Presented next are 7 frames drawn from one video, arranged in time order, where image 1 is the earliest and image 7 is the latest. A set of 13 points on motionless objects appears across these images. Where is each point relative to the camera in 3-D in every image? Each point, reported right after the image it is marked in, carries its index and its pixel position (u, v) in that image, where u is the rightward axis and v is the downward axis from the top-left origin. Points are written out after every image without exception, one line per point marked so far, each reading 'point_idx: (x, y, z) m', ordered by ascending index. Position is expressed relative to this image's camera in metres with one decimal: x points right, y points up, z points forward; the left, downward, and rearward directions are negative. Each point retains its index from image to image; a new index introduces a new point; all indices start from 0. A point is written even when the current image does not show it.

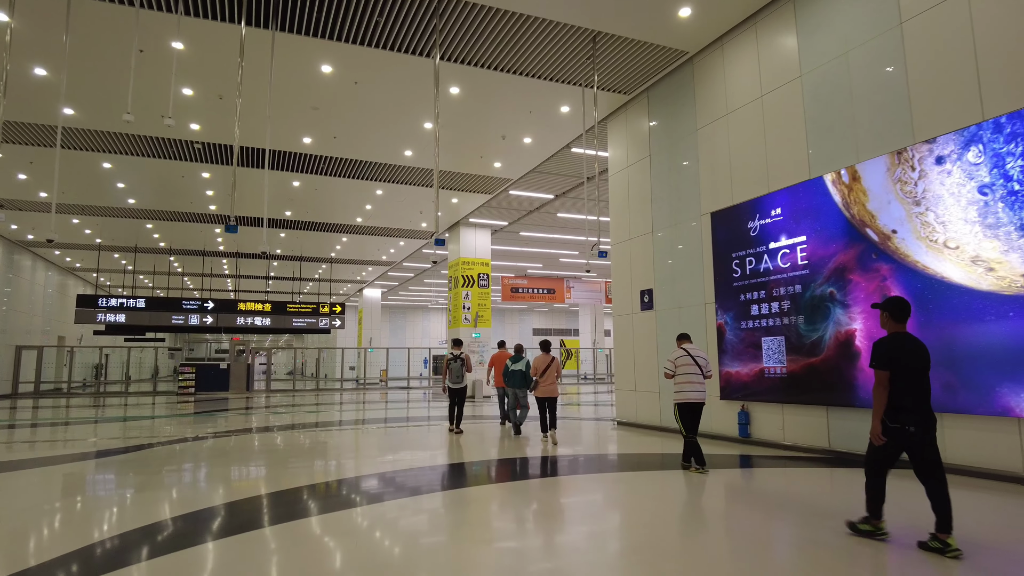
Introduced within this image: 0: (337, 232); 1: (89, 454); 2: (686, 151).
0: (-4.4, +1.4, +16.6) m
1: (-5.2, -2.0, +8.1) m
2: (+2.0, +1.6, +7.7) m
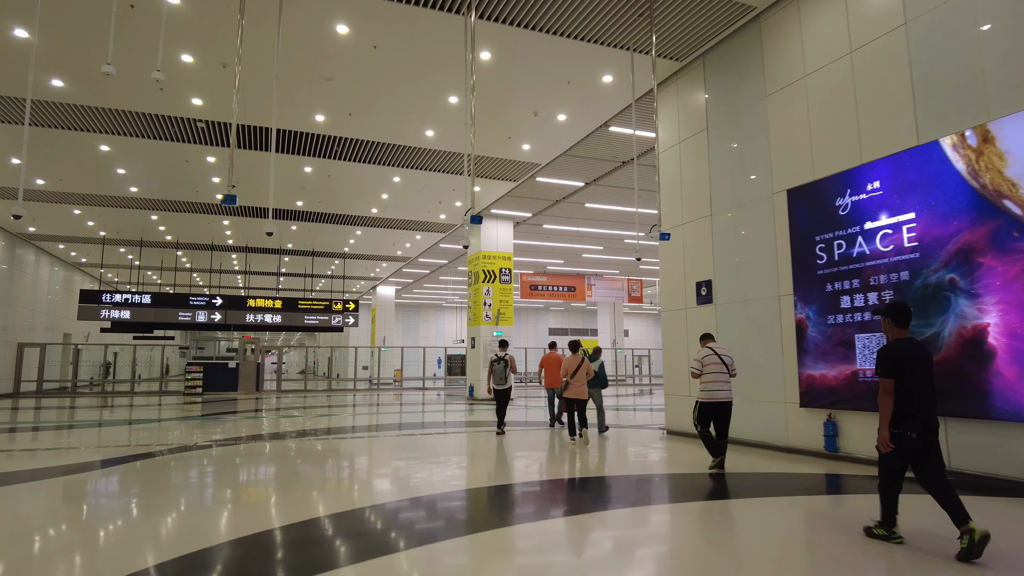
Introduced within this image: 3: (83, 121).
0: (-3.8, +1.5, +15.7) m
1: (-4.8, -1.9, +7.3) m
2: (+2.4, +1.7, +6.7) m
3: (-6.1, +2.4, +9.4) m
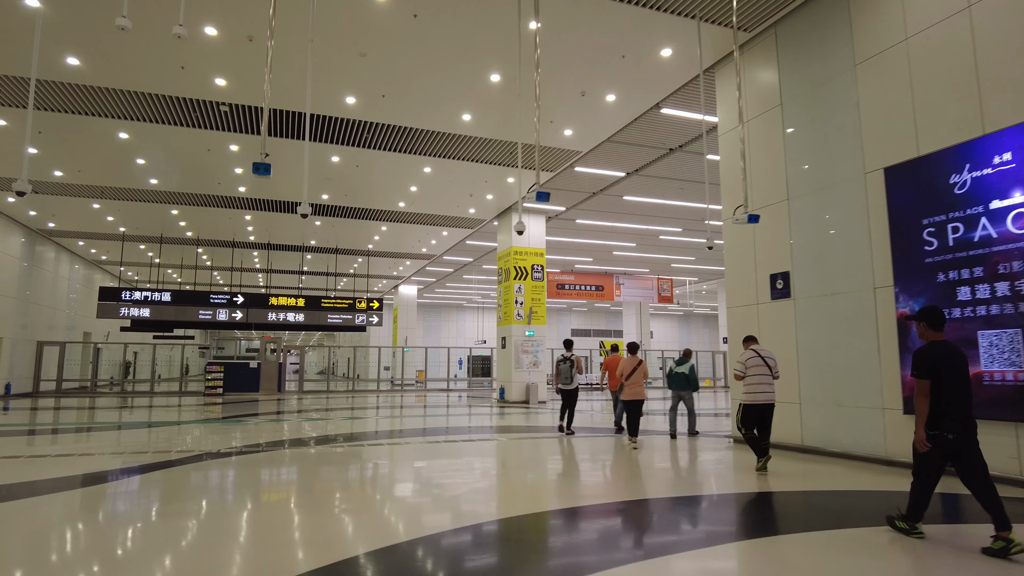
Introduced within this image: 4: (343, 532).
0: (-3.1, +1.6, +15.2) m
1: (-4.3, -1.8, +6.7) m
2: (+2.9, +1.7, +6.0) m
3: (-5.5, +2.5, +8.8) m
4: (-1.1, -1.6, +4.4) m
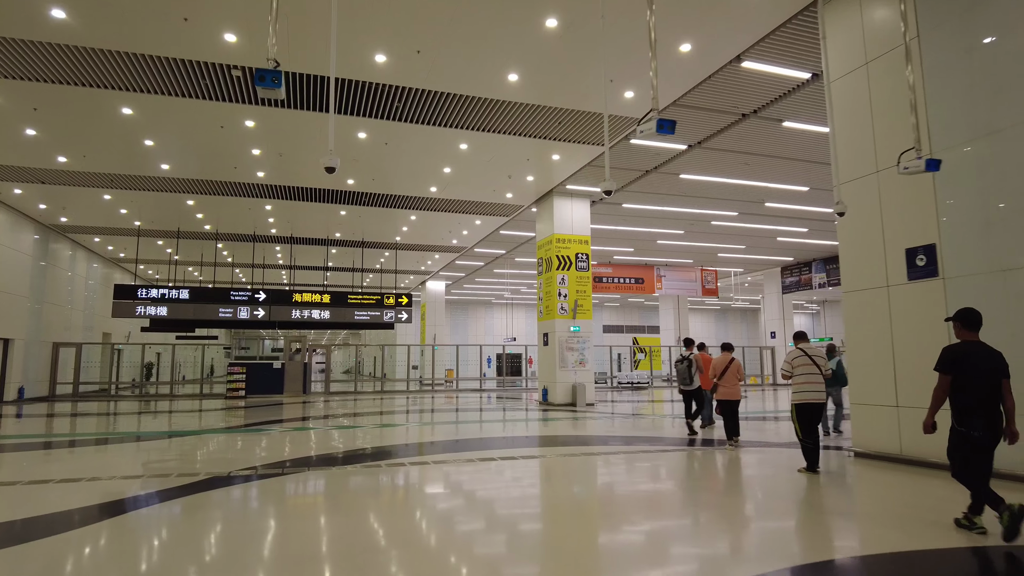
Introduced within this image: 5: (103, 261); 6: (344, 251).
0: (-2.3, +1.7, +14.0) m
1: (-3.7, -1.8, +5.7) m
2: (+3.4, +1.9, +4.7) m
3: (-4.9, +2.5, +7.8) m
4: (-0.6, -1.5, +3.2) m
5: (-12.3, +0.8, +19.9) m
6: (-4.7, +1.1, +18.7) m
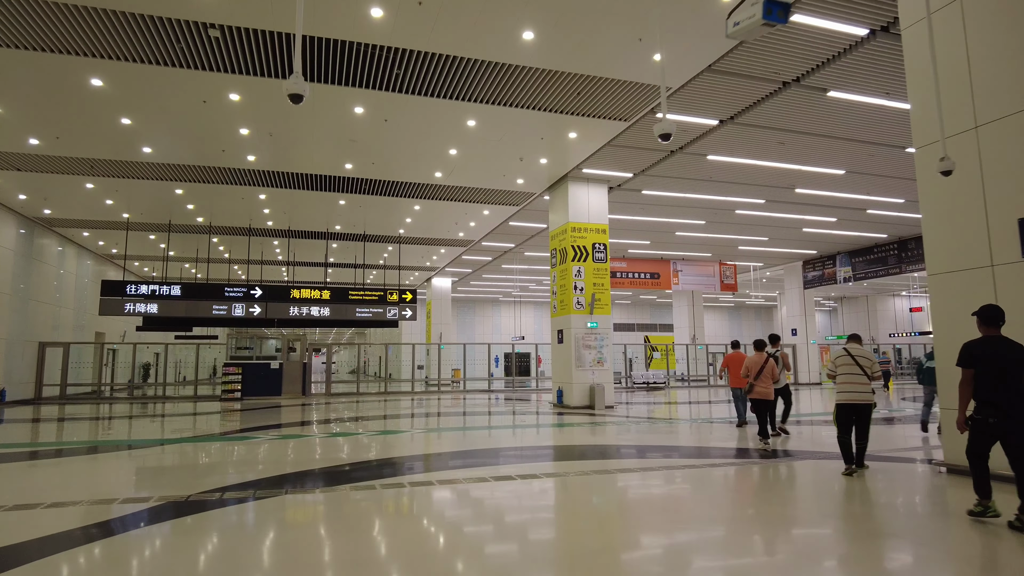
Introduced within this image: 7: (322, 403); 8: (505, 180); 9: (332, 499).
0: (-2.0, +1.8, +13.1) m
1: (-3.5, -1.7, +4.8) m
2: (+3.6, +2.0, +3.7) m
3: (-4.7, +2.6, +6.9) m
4: (-0.5, -1.4, +2.3) m
5: (-12.0, +0.9, +19.0) m
6: (-4.5, +1.2, +17.8) m
7: (-4.9, -3.0, +17.0) m
8: (-0.1, +1.9, +11.7) m
9: (-1.4, -1.7, +4.9) m
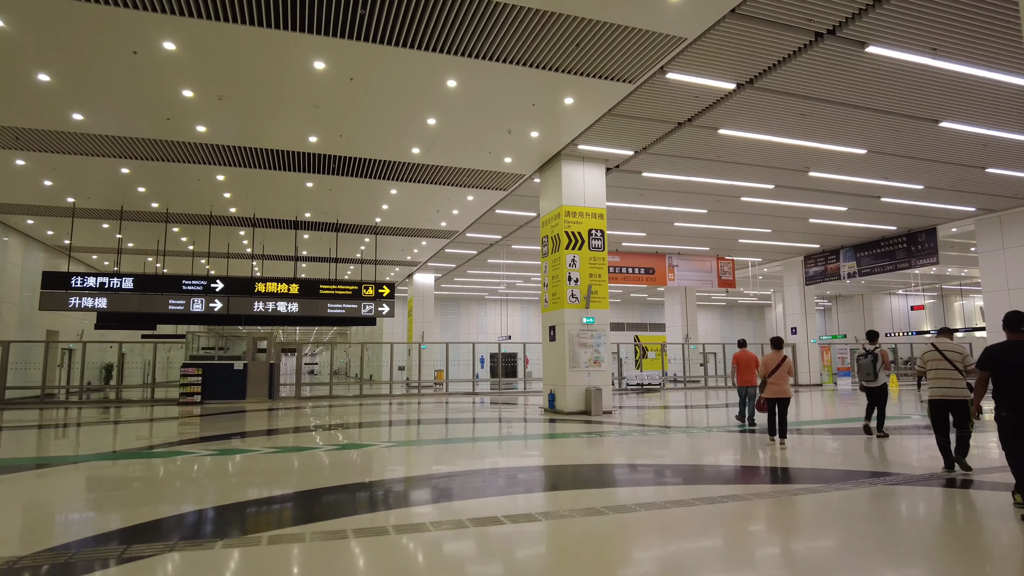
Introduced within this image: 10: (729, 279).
0: (-2.3, +2.0, +11.9) m
1: (-3.6, -1.5, +3.5) m
2: (+3.5, +2.2, +2.6) m
3: (-4.8, +2.8, +5.6) m
4: (-0.5, -1.2, +1.1) m
5: (-12.4, +1.0, +17.6) m
6: (-4.8, +1.3, +16.5) m
7: (-5.3, -2.8, +15.7) m
8: (-0.3, +2.1, +10.5) m
9: (-1.5, -1.5, +3.7) m
10: (+6.5, +0.3, +19.6) m
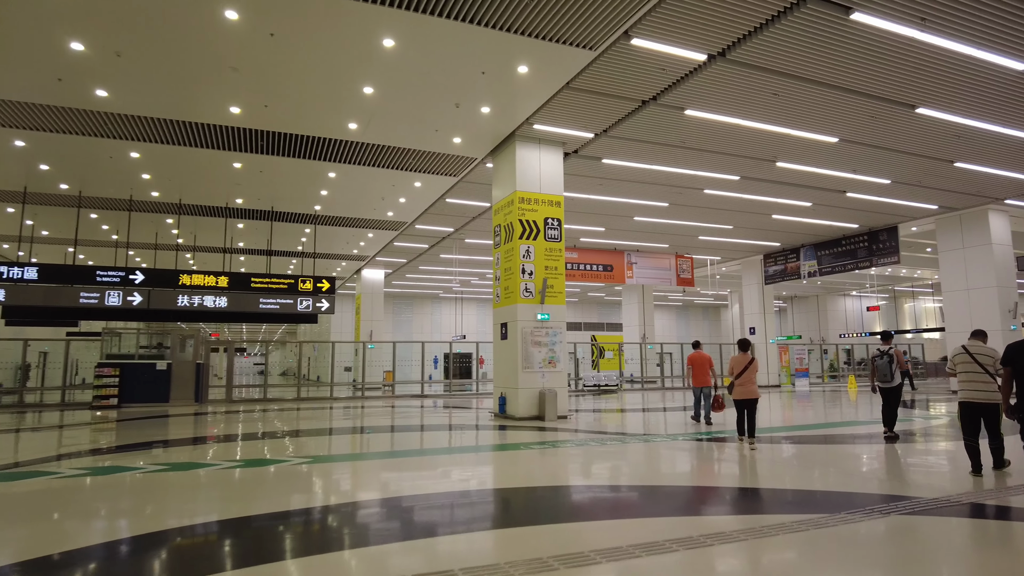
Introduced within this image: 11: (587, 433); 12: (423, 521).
0: (-3.1, +2.1, +10.8) m
1: (-3.9, -1.4, +2.3) m
2: (+3.3, +2.3, +1.9) m
3: (-5.2, +2.9, +4.4) m
4: (-0.6, -1.1, +0.1) m
5: (-13.6, +1.2, +15.8) m
6: (-5.9, +1.4, +15.2) m
7: (-6.3, -2.7, +14.4) m
8: (-1.0, +2.2, +9.6) m
9: (-1.8, -1.4, +2.7) m
10: (+5.1, +0.3, +19.1) m
11: (+1.0, -1.9, +8.5) m
12: (-0.6, -1.4, +3.9) m
